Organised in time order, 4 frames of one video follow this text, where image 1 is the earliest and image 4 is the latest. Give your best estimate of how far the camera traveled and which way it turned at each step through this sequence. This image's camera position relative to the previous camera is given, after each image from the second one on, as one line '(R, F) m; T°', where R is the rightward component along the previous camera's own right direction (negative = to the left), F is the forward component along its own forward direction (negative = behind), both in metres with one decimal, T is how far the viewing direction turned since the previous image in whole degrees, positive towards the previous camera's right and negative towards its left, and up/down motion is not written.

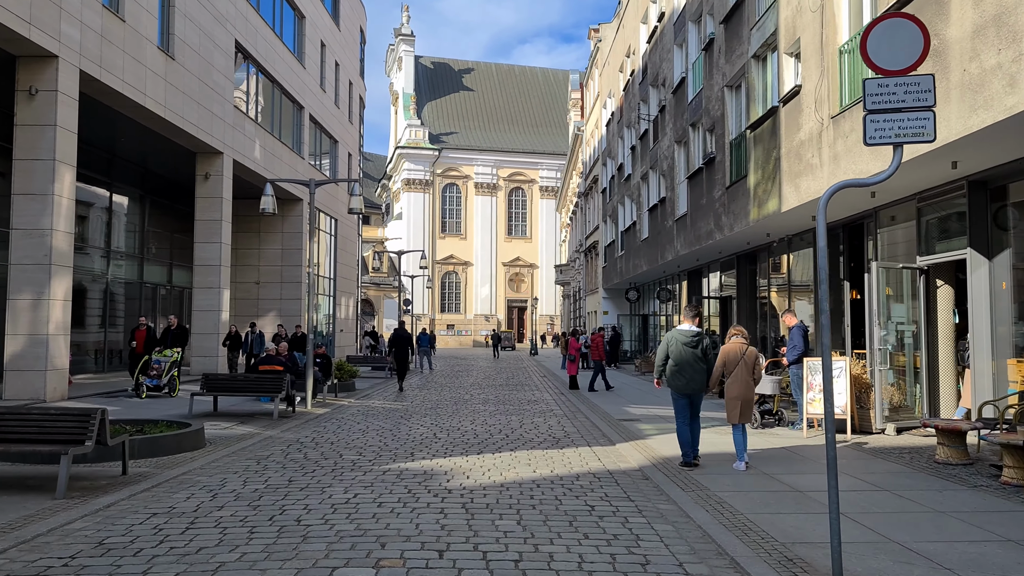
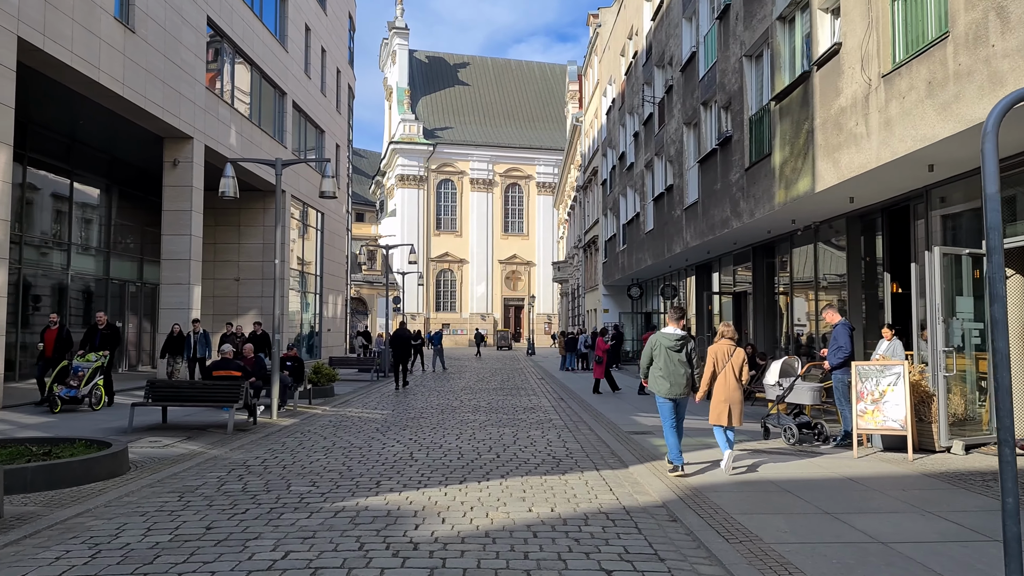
(+0.1, +1.9) m; 0°
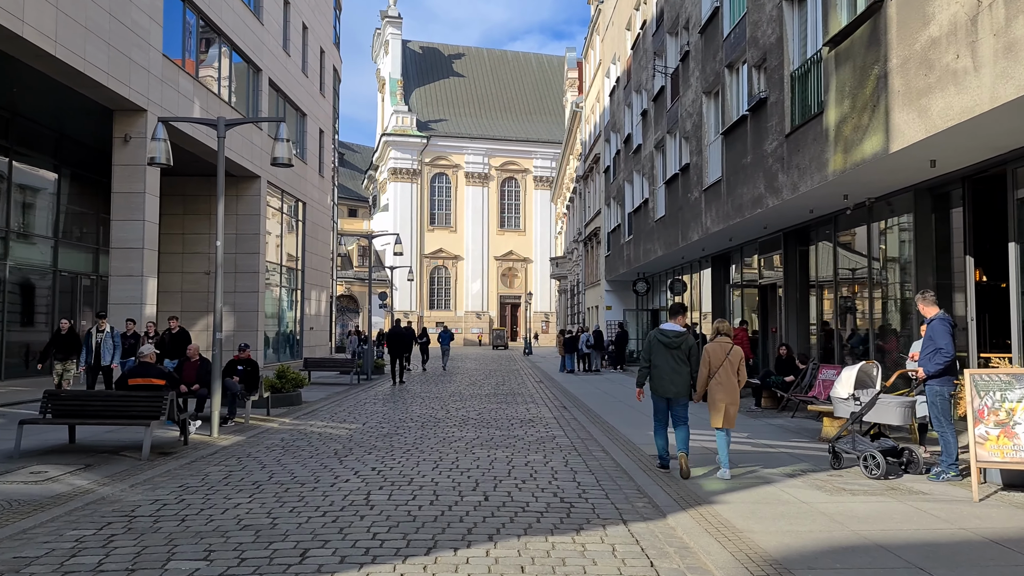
(0.0, +2.6) m; 0°
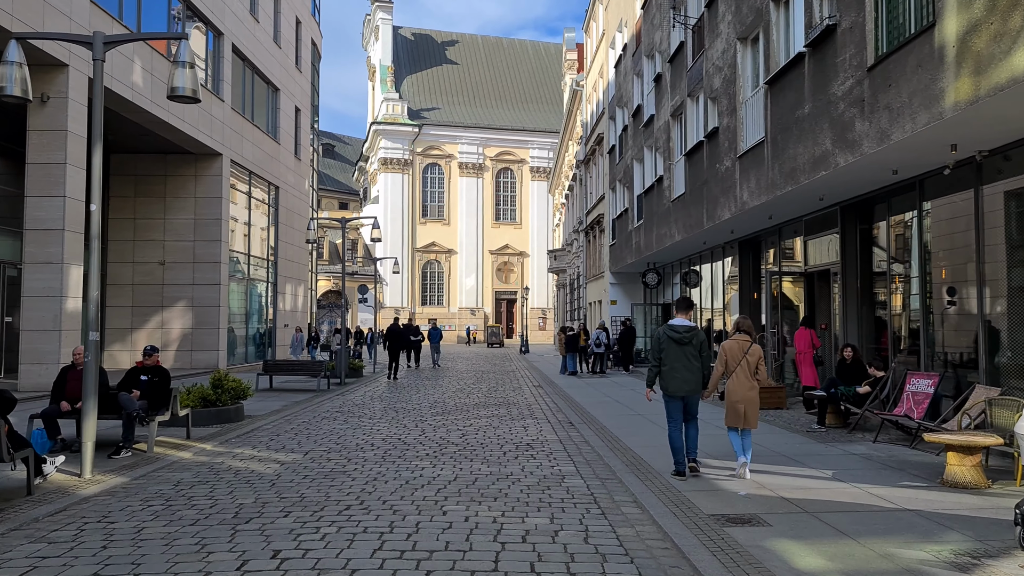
(+0.1, +3.3) m; 0°
